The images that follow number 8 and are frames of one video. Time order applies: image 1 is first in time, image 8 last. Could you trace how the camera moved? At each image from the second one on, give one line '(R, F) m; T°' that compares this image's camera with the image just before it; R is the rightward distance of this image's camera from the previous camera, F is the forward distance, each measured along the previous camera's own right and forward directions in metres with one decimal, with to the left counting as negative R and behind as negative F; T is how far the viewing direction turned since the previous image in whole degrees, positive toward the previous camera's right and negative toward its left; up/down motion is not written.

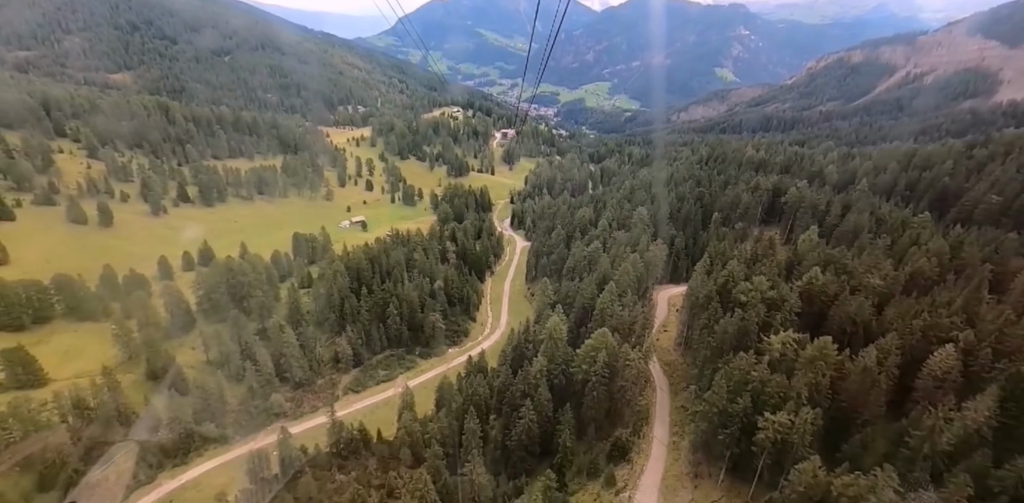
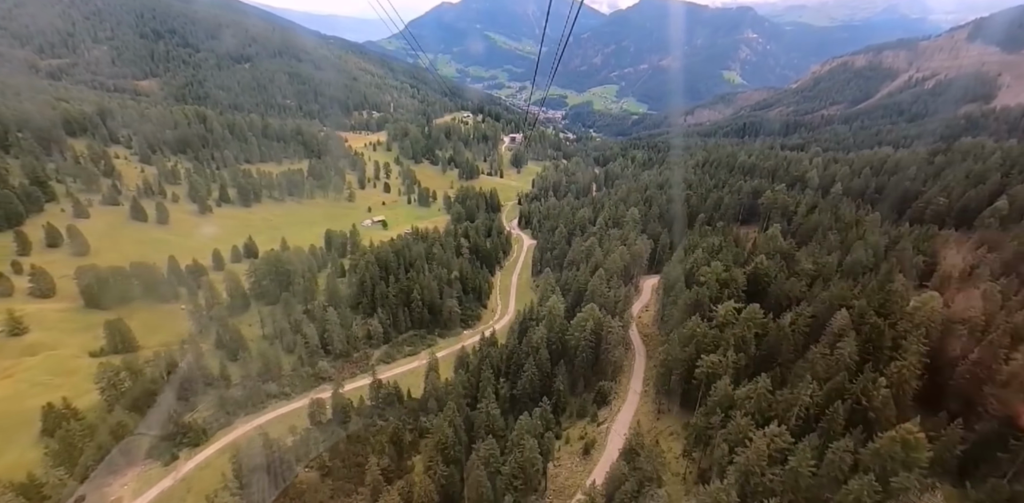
(0.0, -7.1) m; -1°
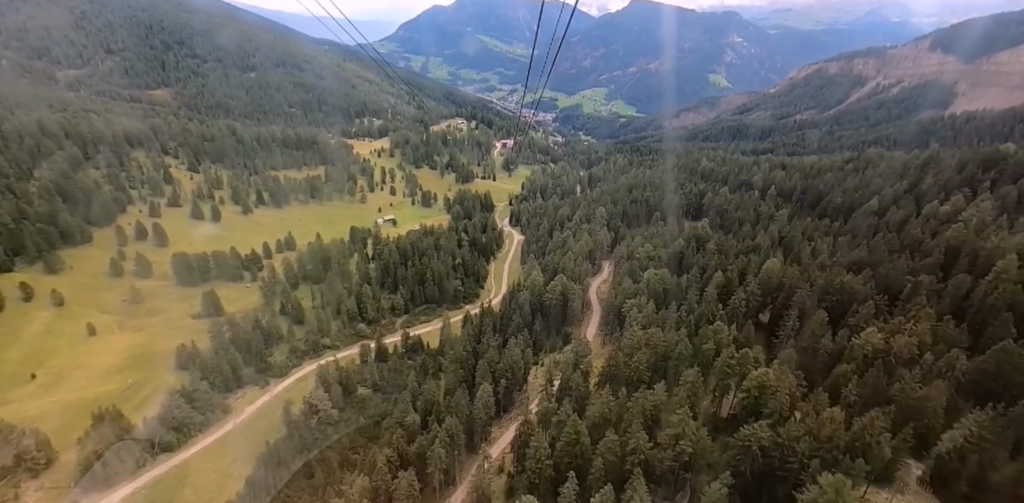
(+0.2, -14.1) m; +1°
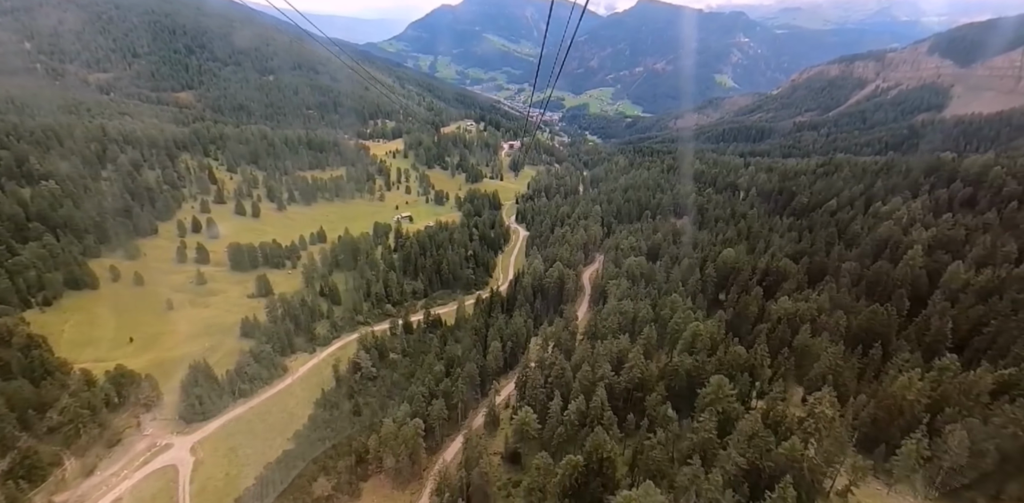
(+0.1, -9.5) m; -1°
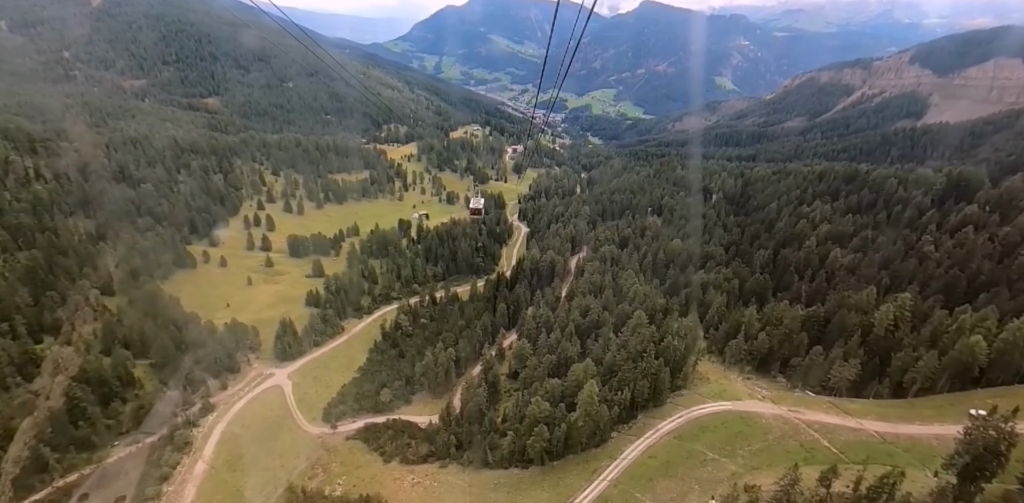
(0.0, -16.6) m; 0°
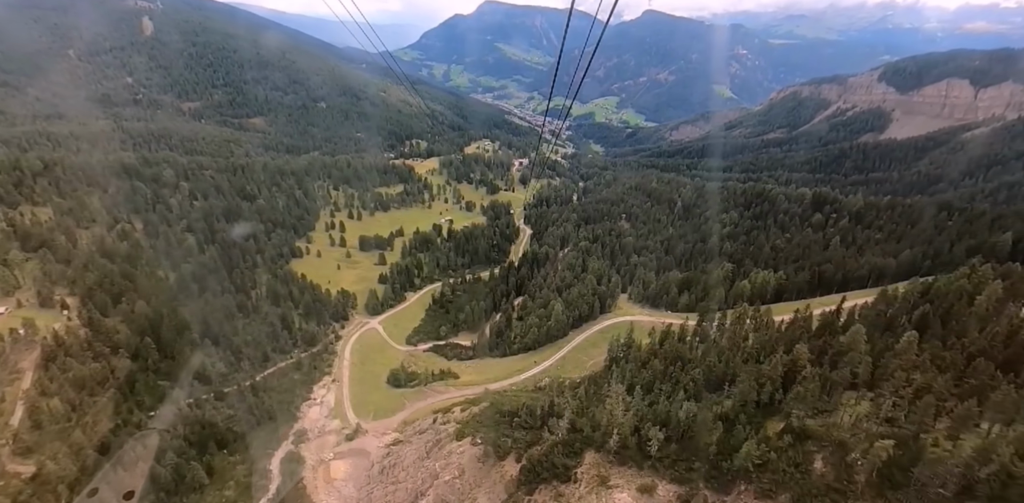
(-0.1, -33.2) m; -1°
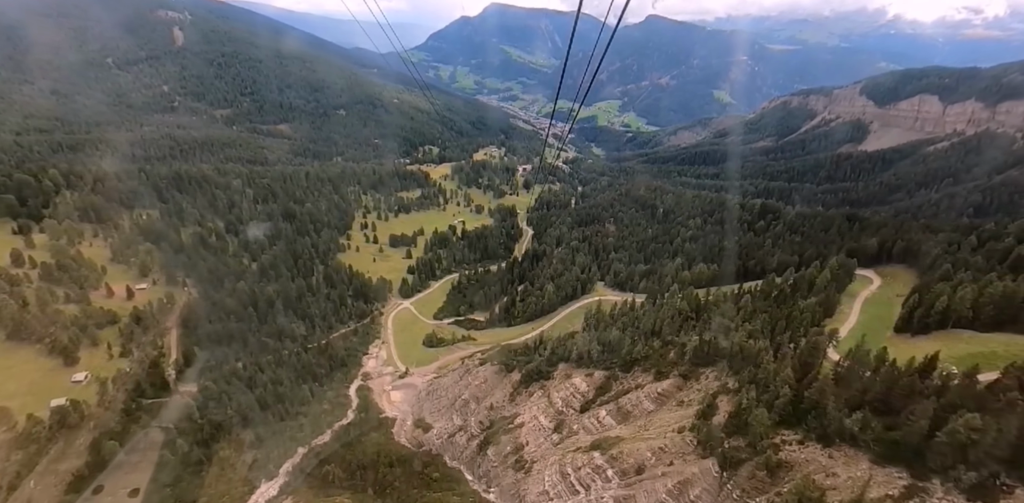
(-0.3, -23.7) m; 0°
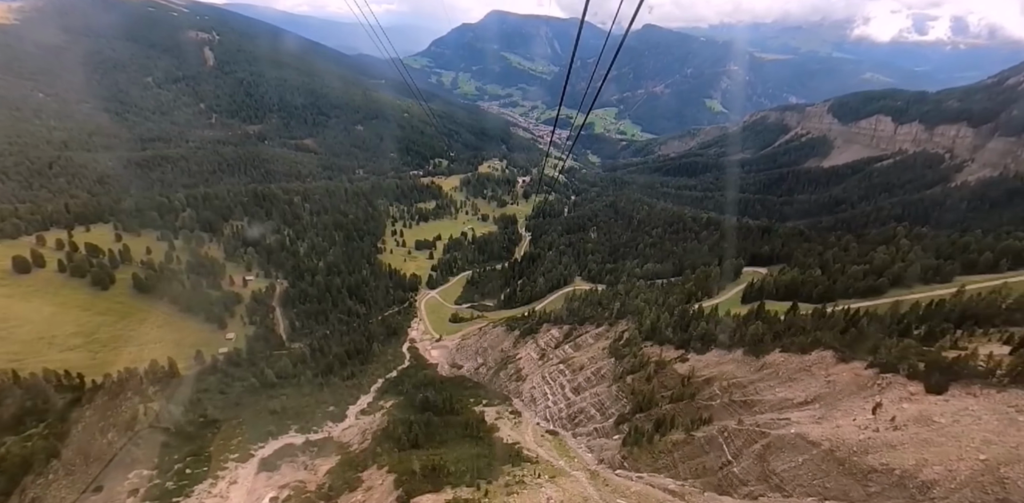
(-0.6, -35.7) m; 0°
